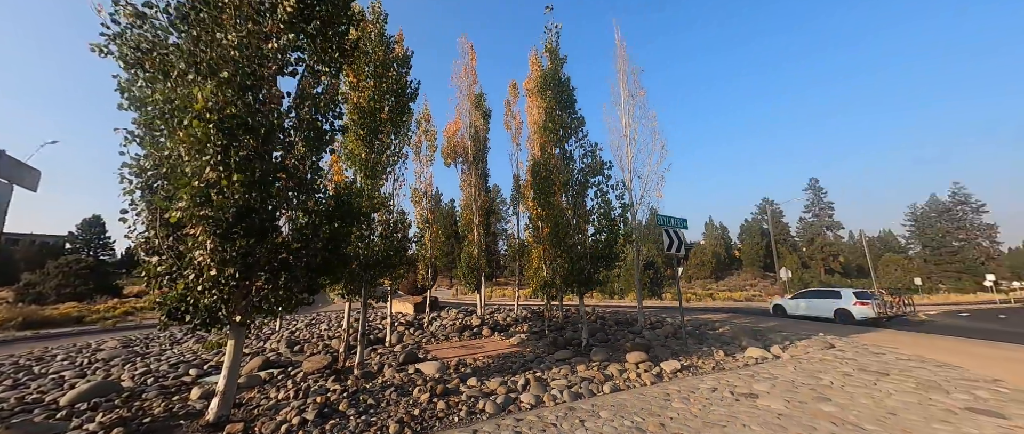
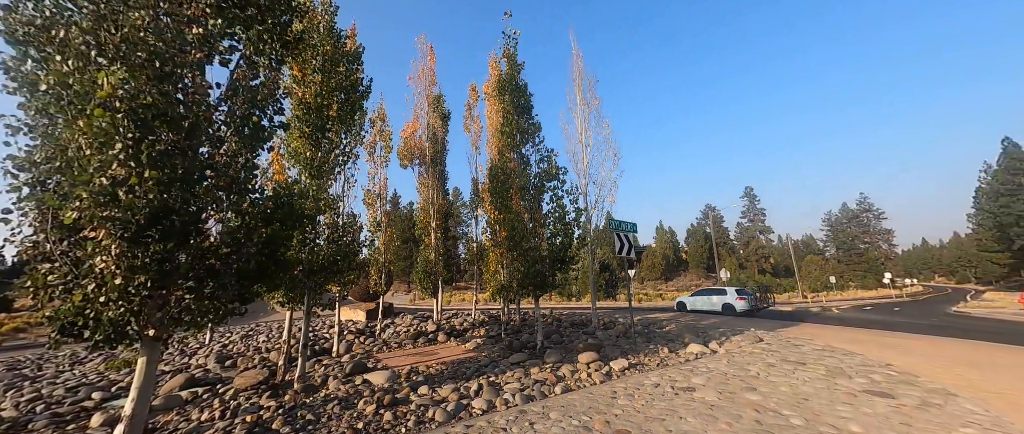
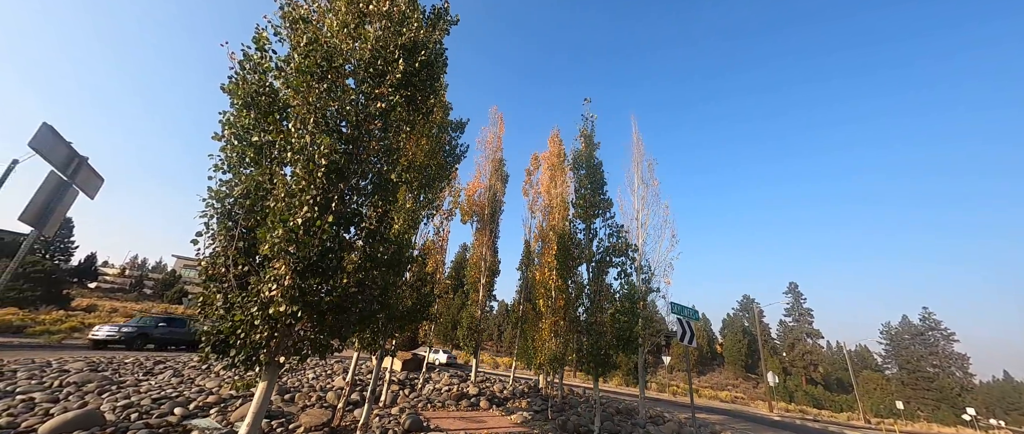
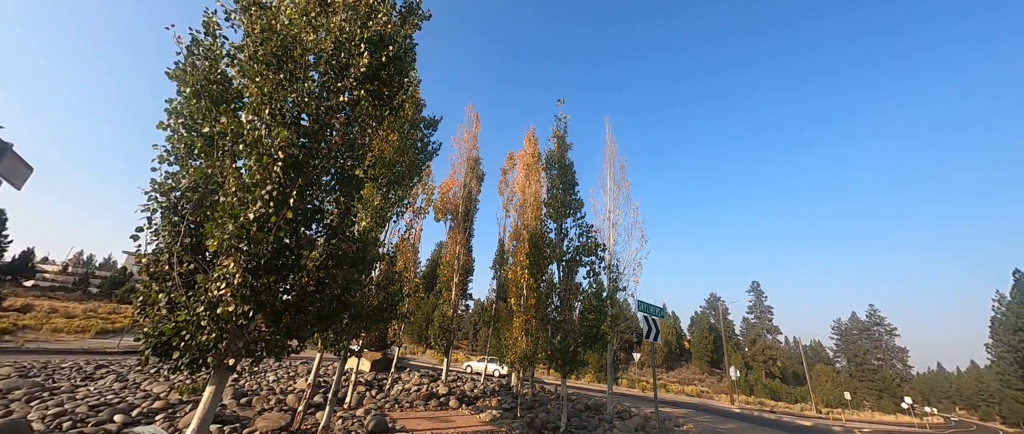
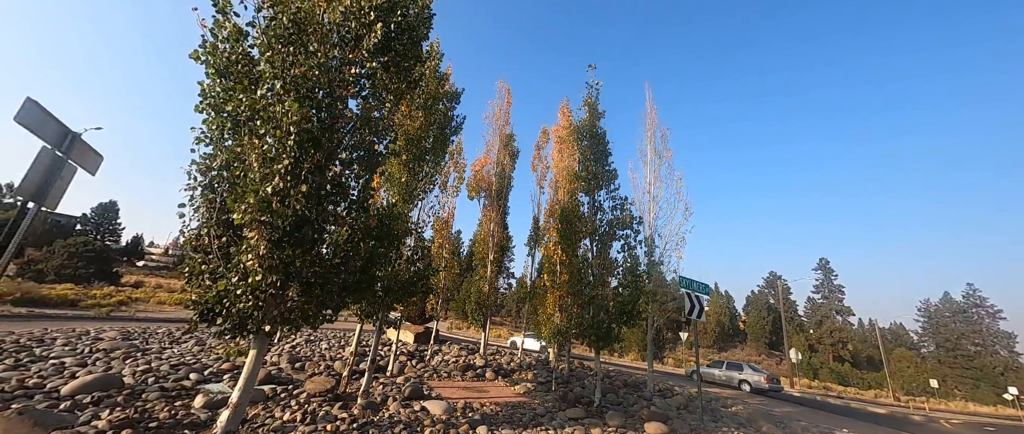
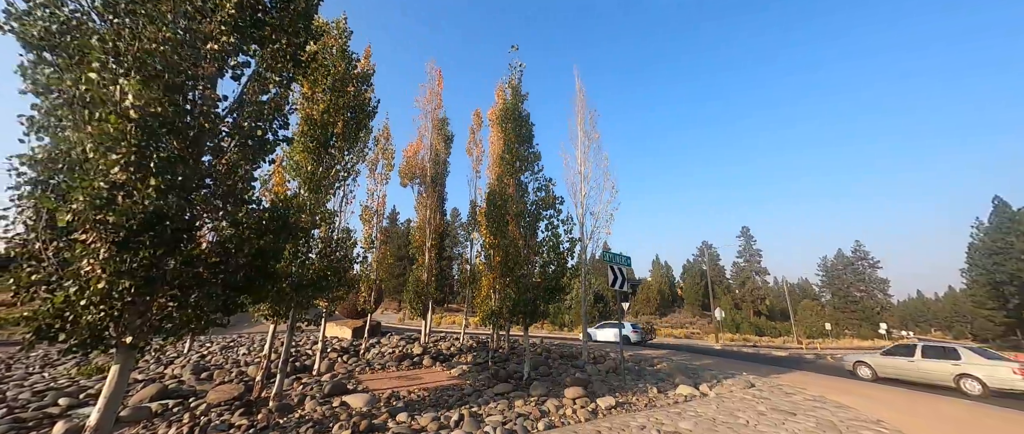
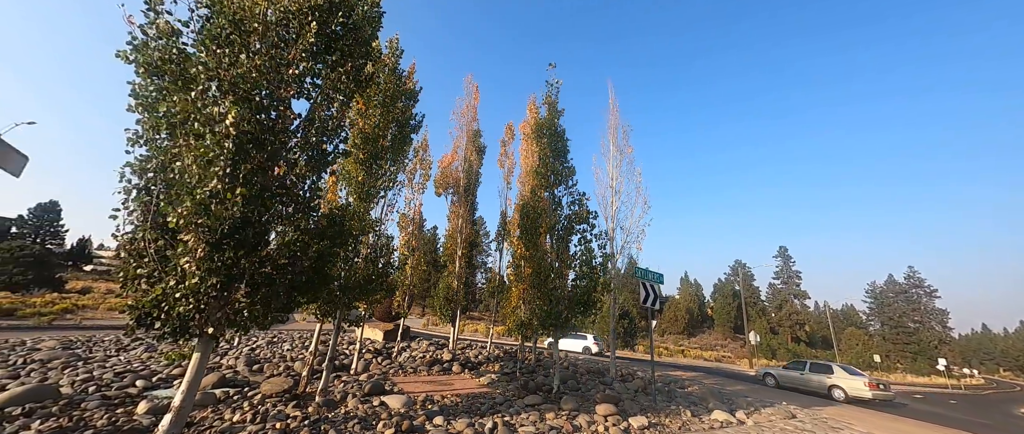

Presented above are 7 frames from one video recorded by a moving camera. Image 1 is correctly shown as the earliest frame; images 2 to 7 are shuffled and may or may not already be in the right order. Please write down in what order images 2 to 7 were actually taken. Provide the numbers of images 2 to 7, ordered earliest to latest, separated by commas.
2, 6, 7, 5, 4, 3
